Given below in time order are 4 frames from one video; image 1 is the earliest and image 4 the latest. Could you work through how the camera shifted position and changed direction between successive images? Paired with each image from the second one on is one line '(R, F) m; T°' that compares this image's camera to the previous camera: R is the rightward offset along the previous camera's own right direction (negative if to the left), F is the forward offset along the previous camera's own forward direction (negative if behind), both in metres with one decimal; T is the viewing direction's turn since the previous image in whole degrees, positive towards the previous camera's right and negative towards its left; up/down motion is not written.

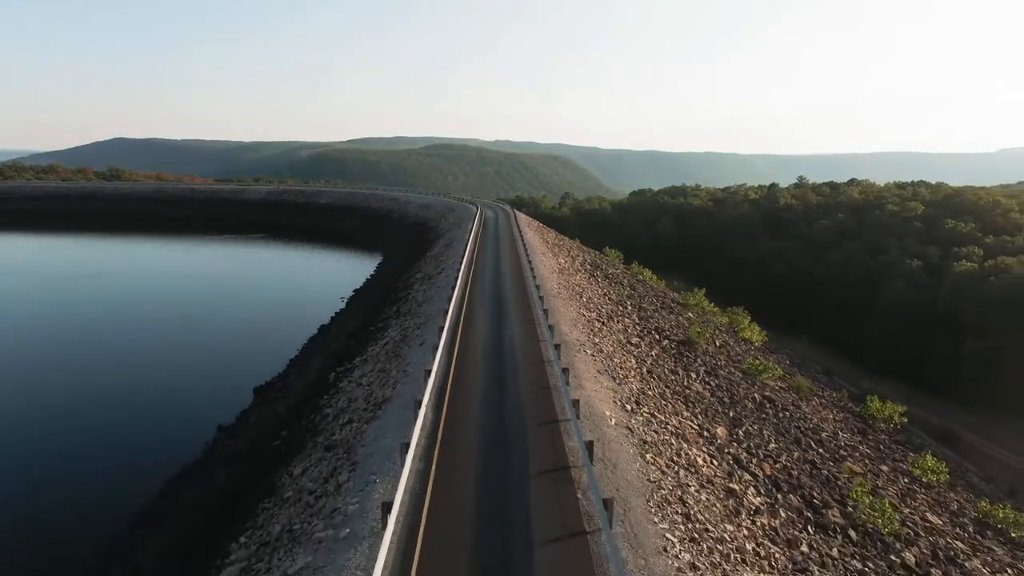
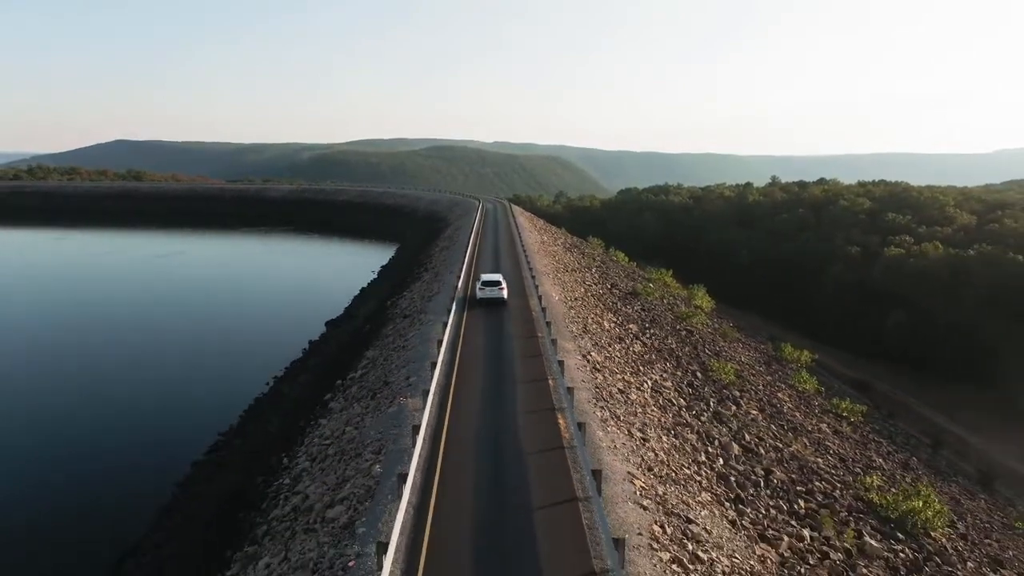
(+0.1, -3.6) m; 0°
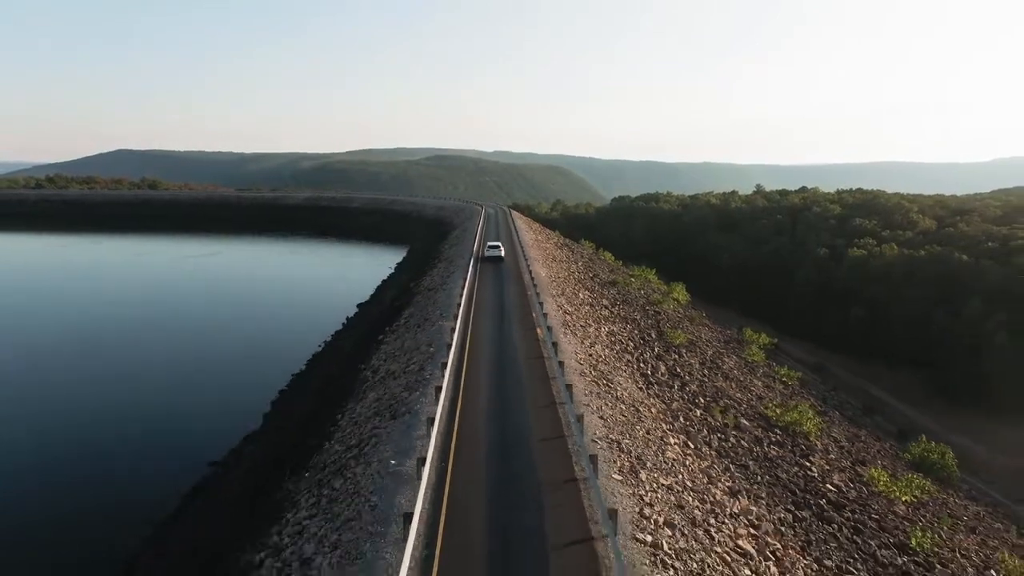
(0.0, -2.6) m; 0°
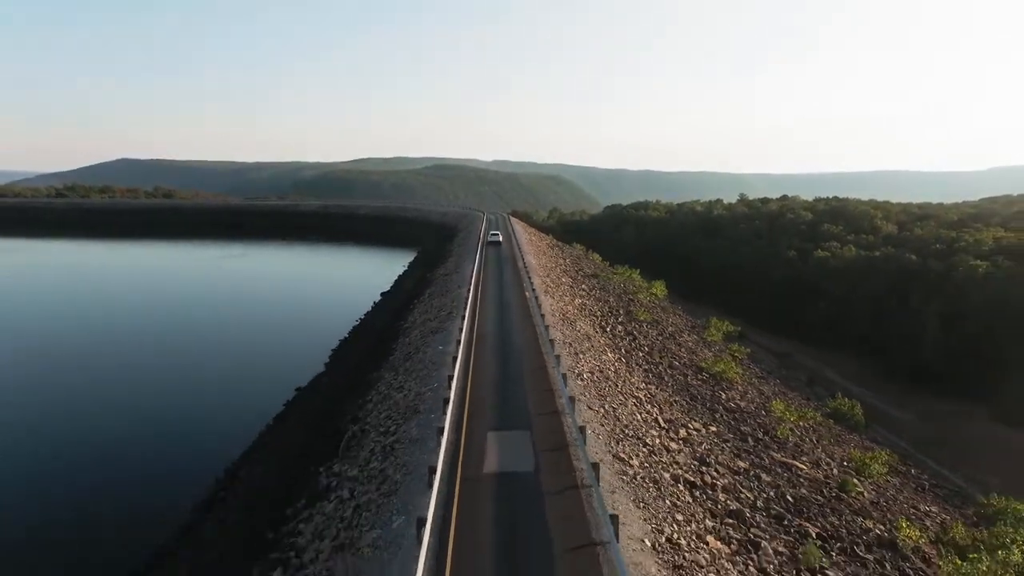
(0.0, -2.9) m; 0°
